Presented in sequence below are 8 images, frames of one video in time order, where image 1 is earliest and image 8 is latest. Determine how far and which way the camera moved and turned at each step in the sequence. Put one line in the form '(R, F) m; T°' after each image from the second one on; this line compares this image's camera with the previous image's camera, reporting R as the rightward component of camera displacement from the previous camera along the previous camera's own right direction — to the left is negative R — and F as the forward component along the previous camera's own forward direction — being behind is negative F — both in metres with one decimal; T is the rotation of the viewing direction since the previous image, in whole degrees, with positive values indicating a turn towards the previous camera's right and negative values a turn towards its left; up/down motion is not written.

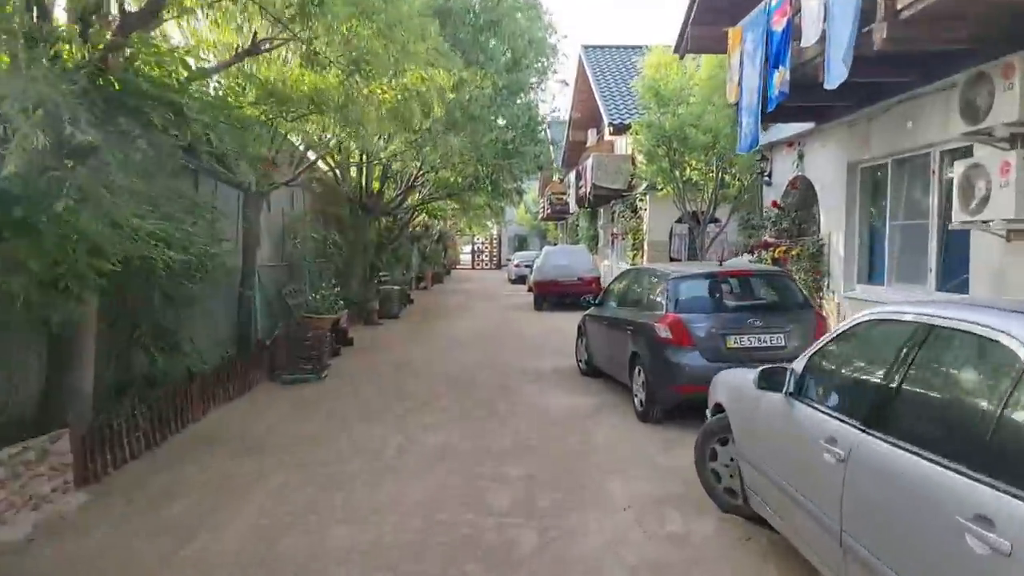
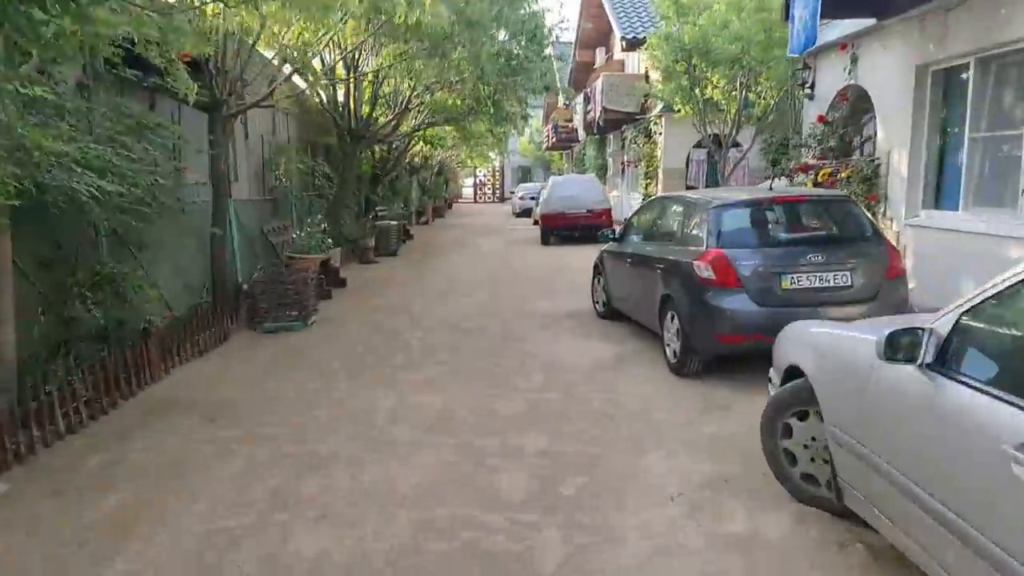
(-0.1, +1.2) m; 0°
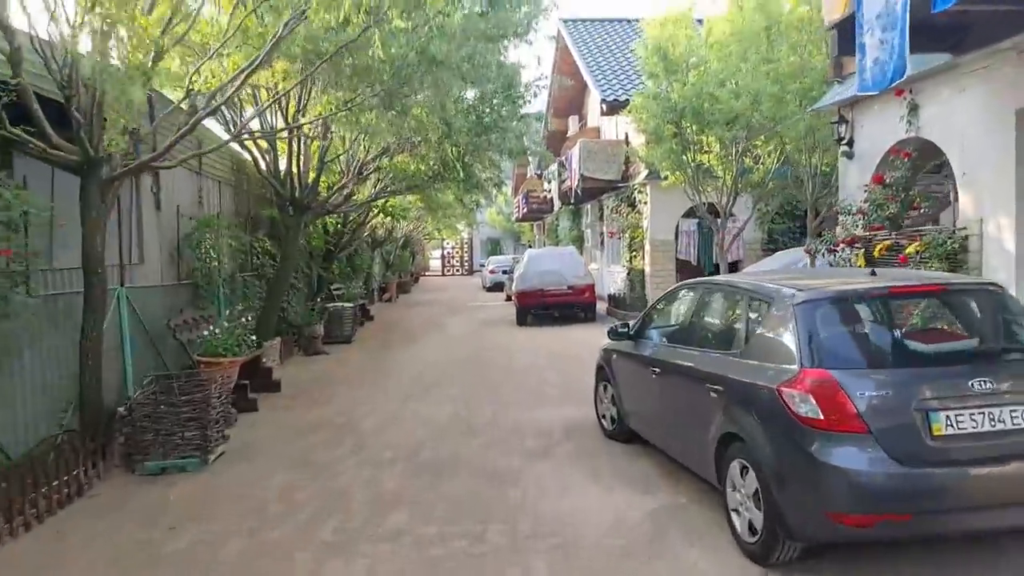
(-0.1, +2.3) m; +3°
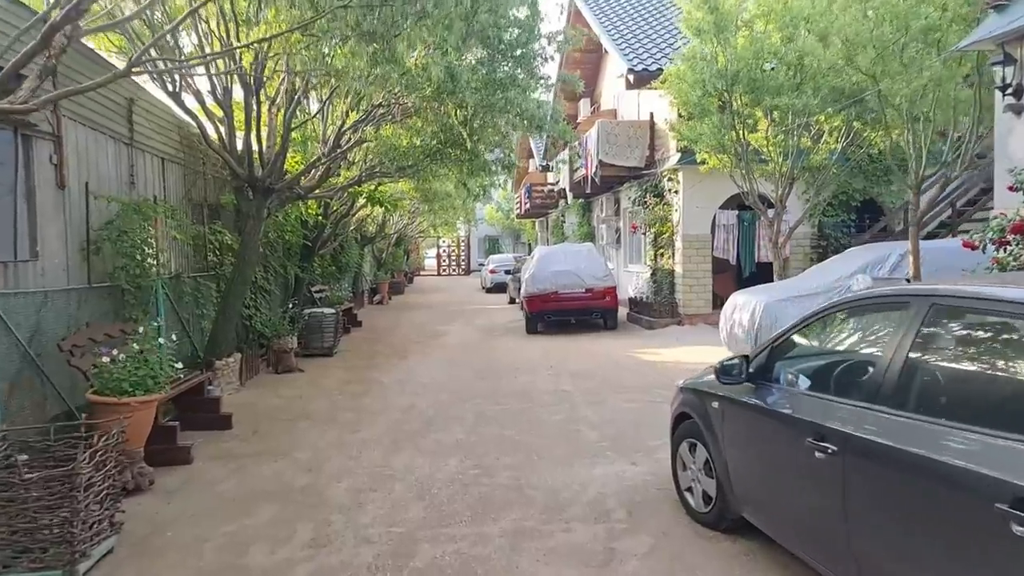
(-0.3, +2.5) m; 0°
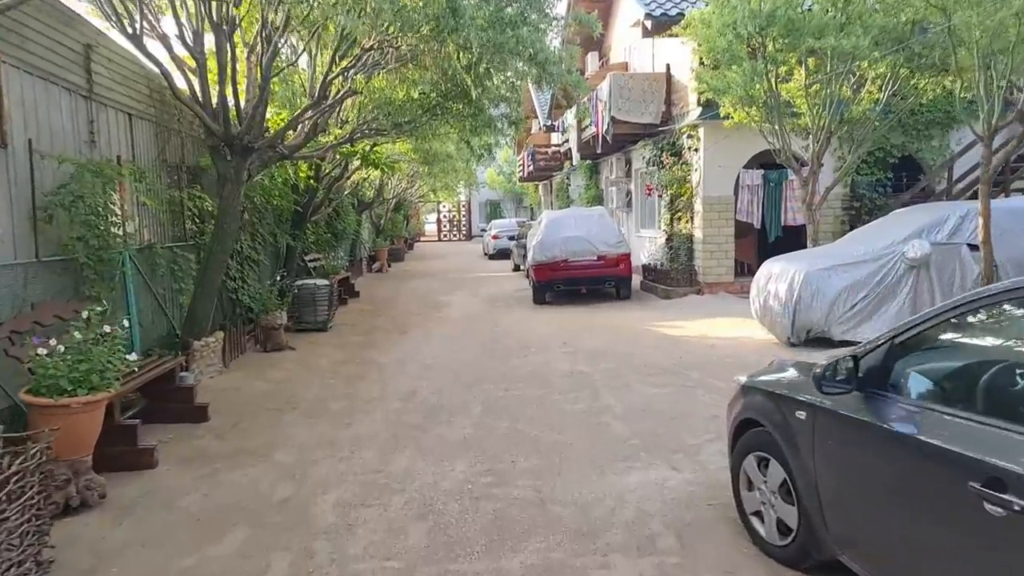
(-0.1, +1.0) m; 0°
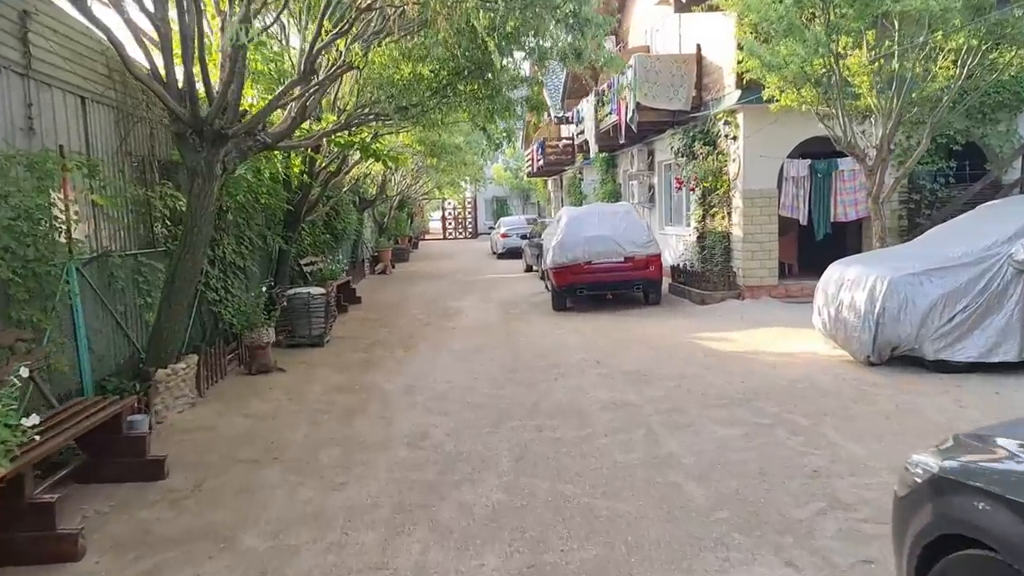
(-0.3, +1.5) m; 0°
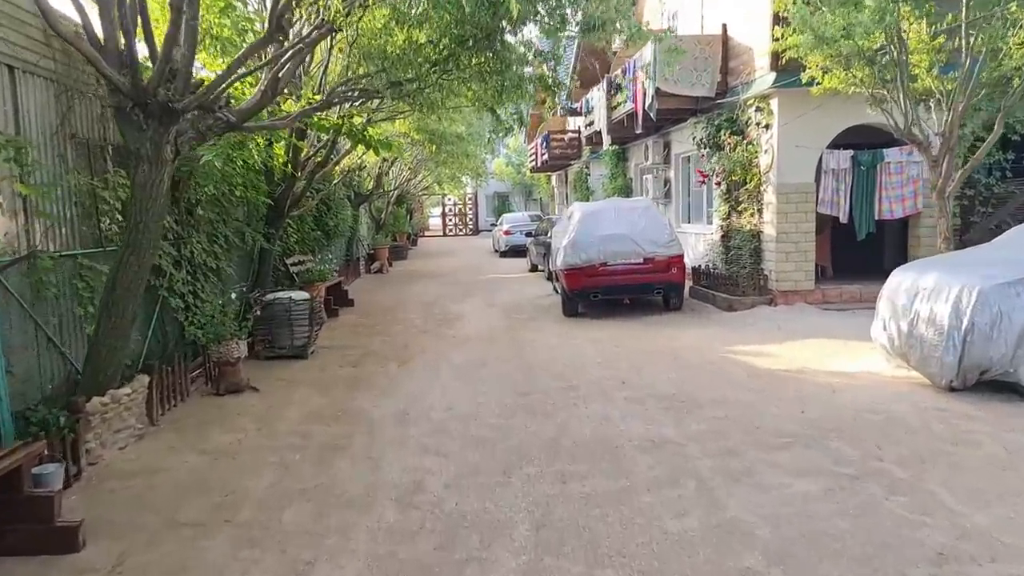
(-0.1, +1.3) m; 0°
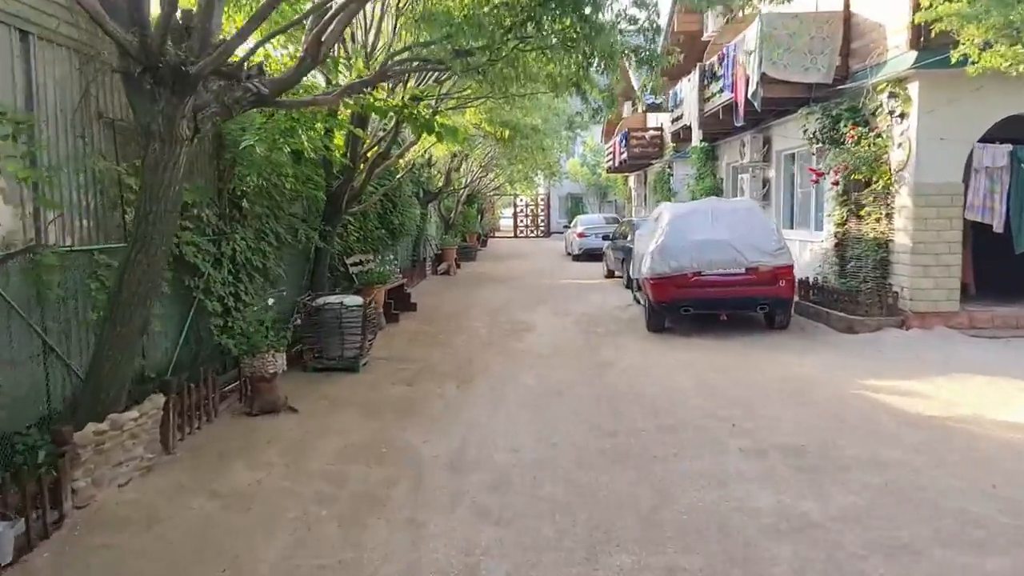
(-0.2, +1.4) m; -6°
